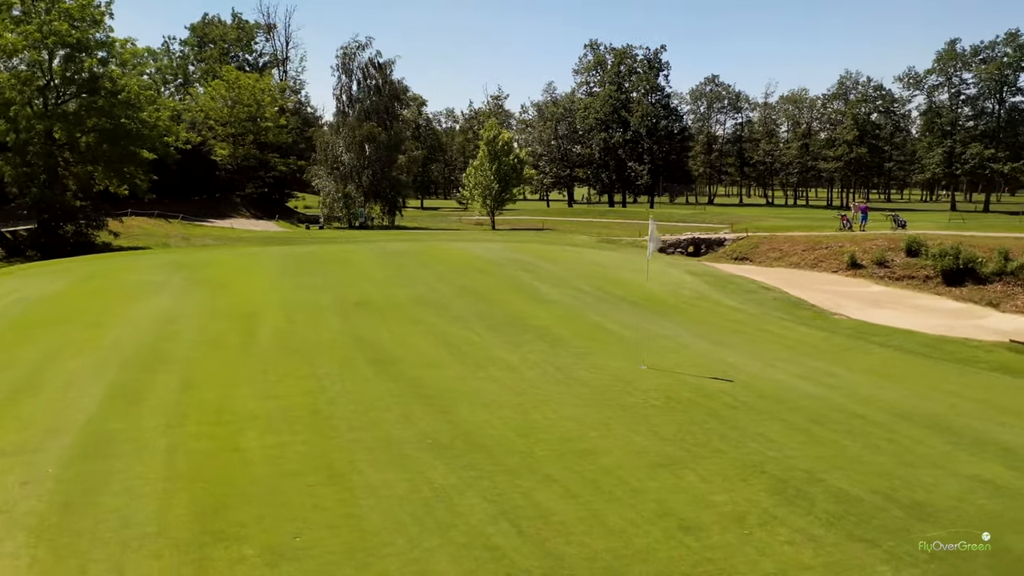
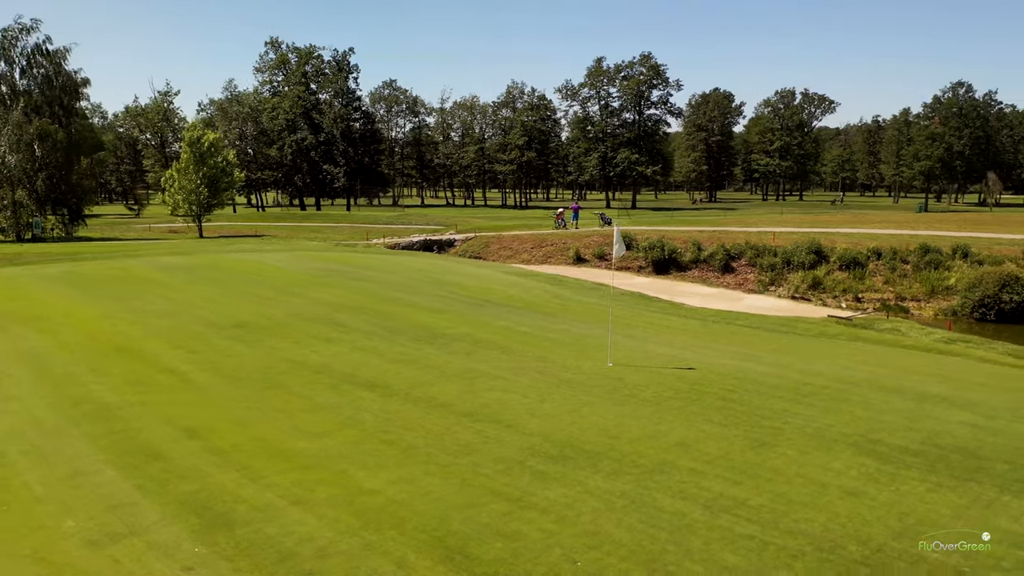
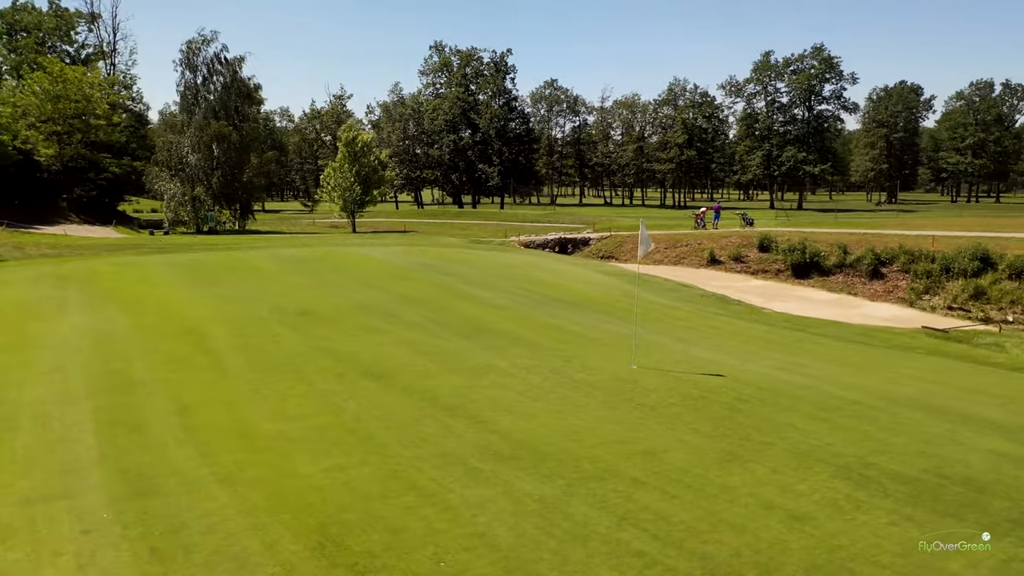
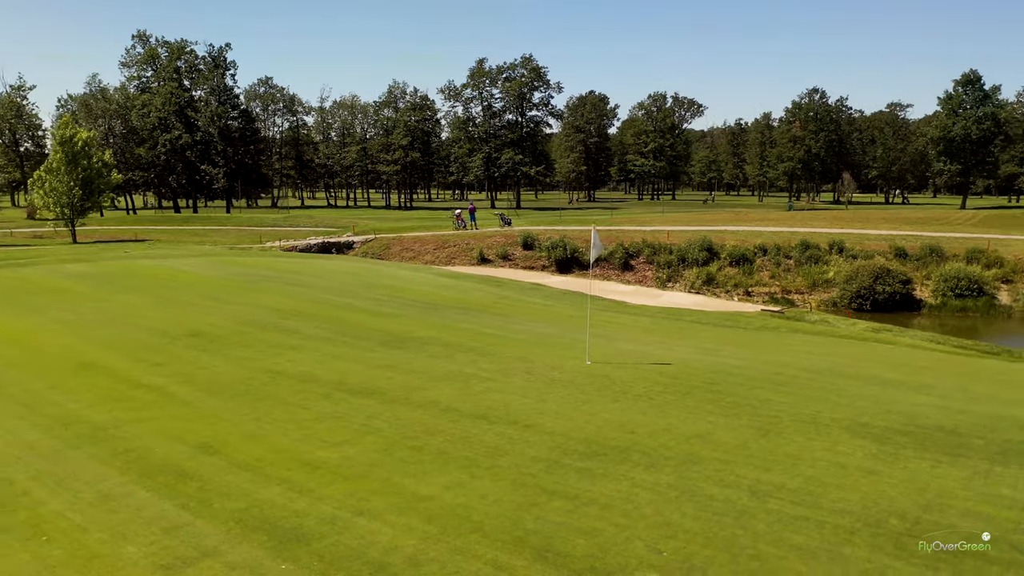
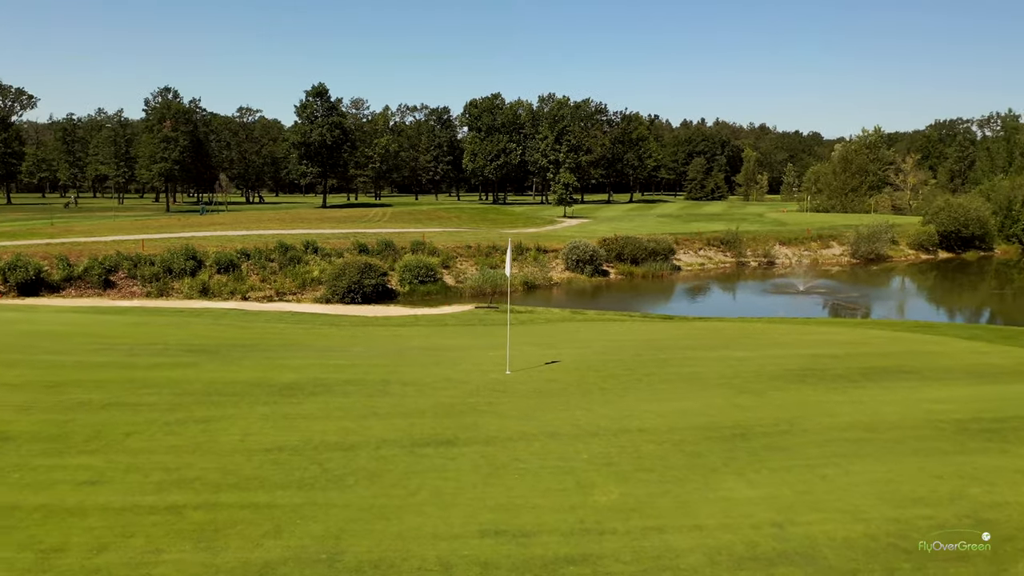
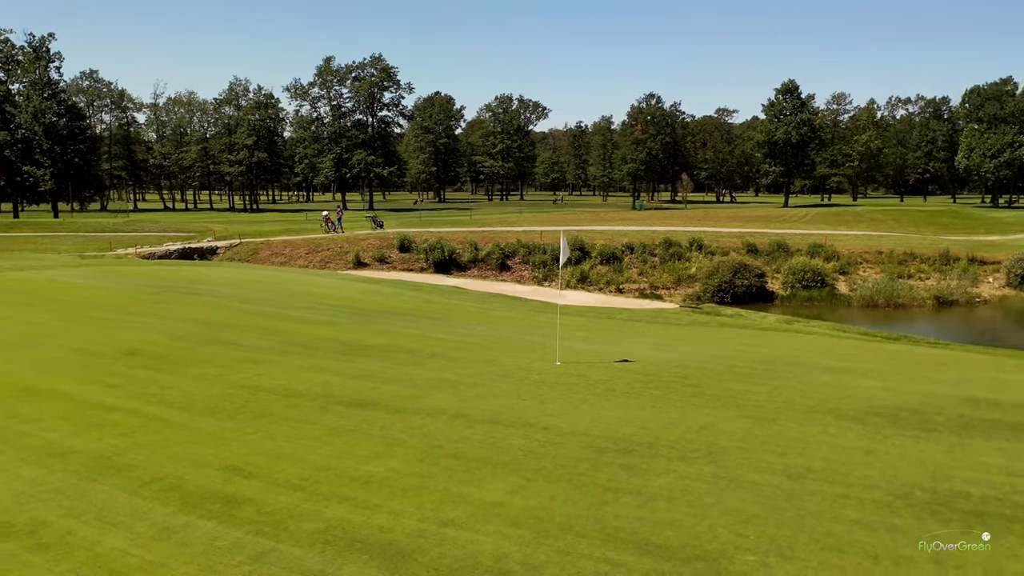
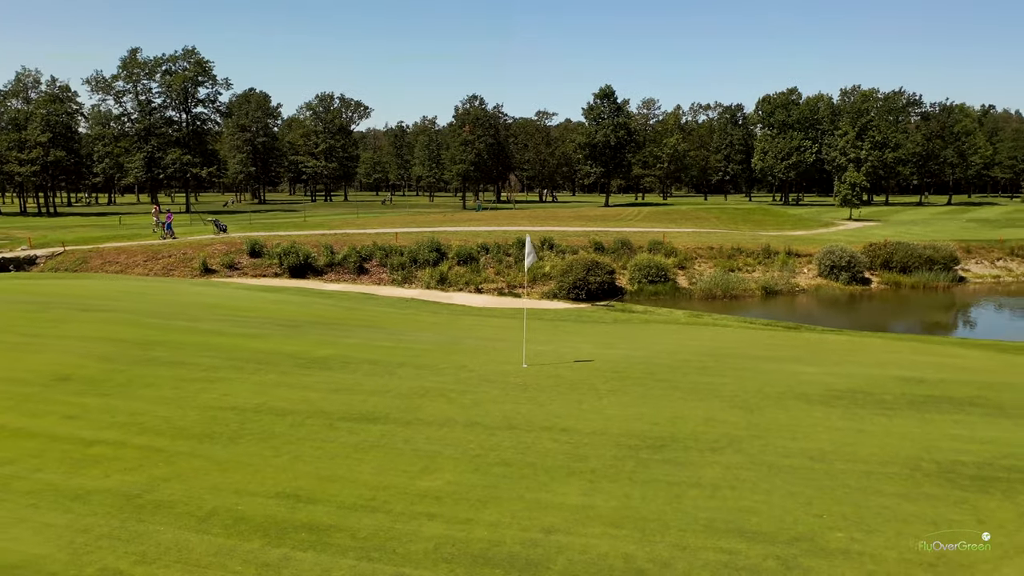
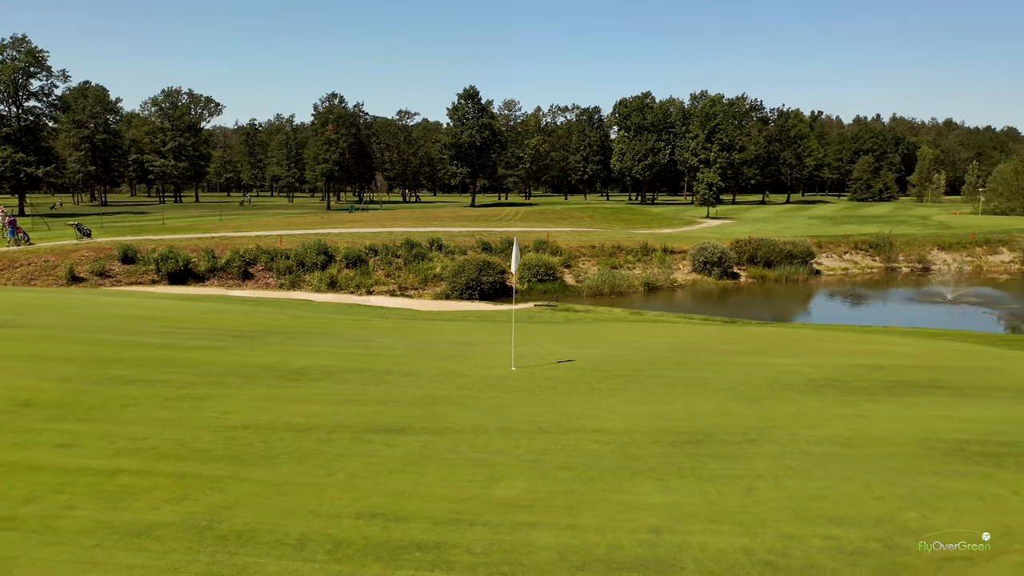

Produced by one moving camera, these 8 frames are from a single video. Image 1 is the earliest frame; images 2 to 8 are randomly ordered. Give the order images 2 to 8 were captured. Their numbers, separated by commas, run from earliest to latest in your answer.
3, 2, 4, 6, 7, 8, 5
